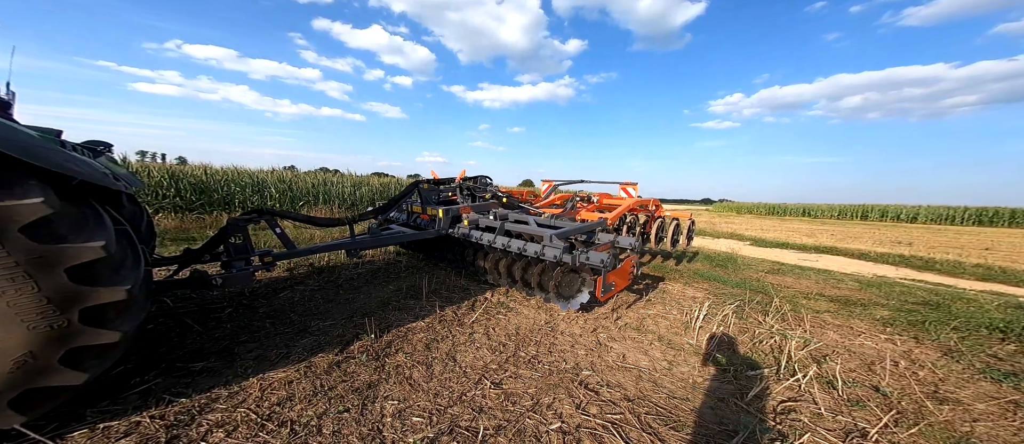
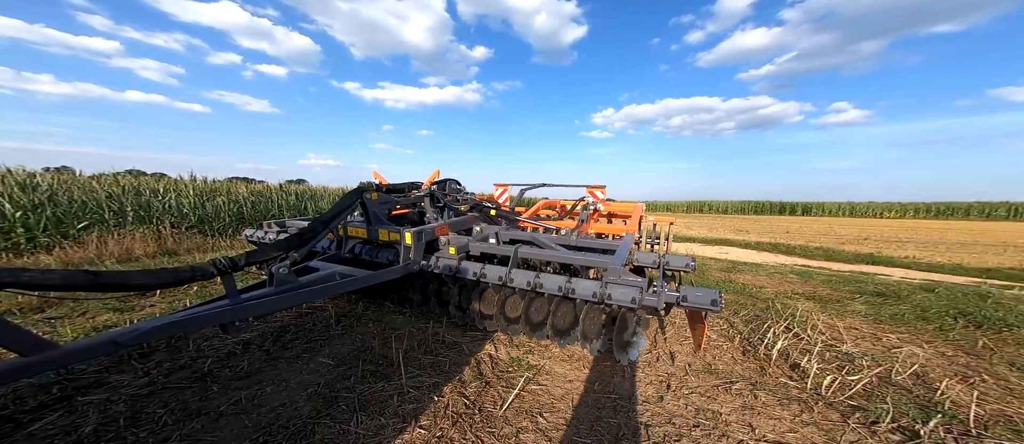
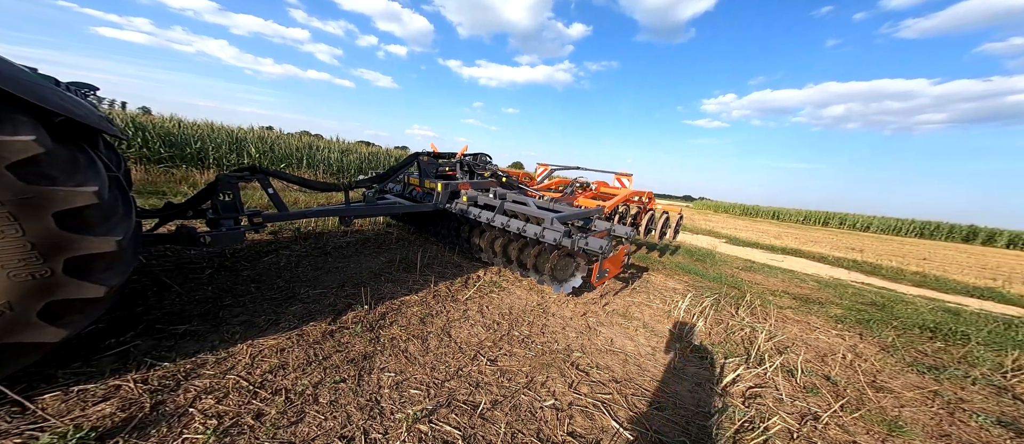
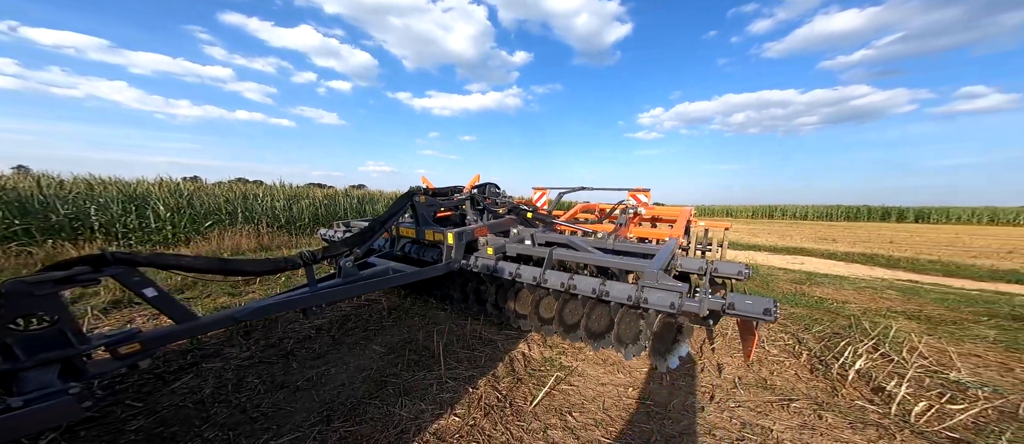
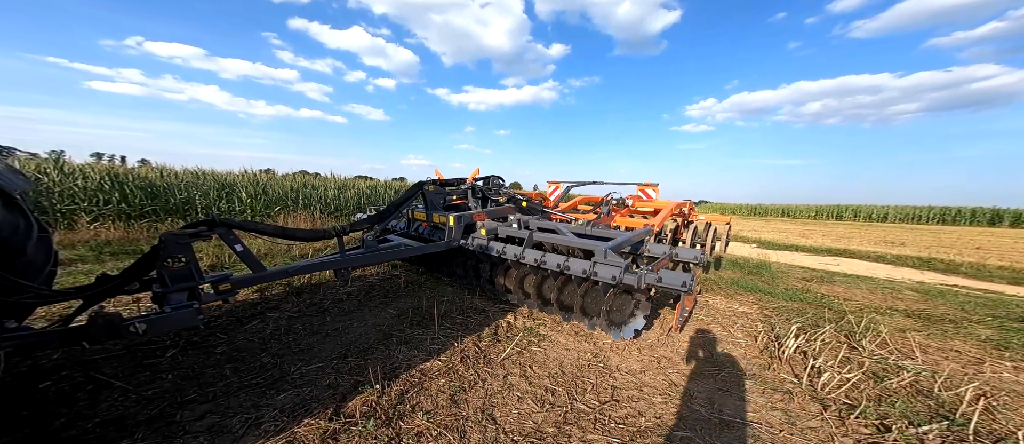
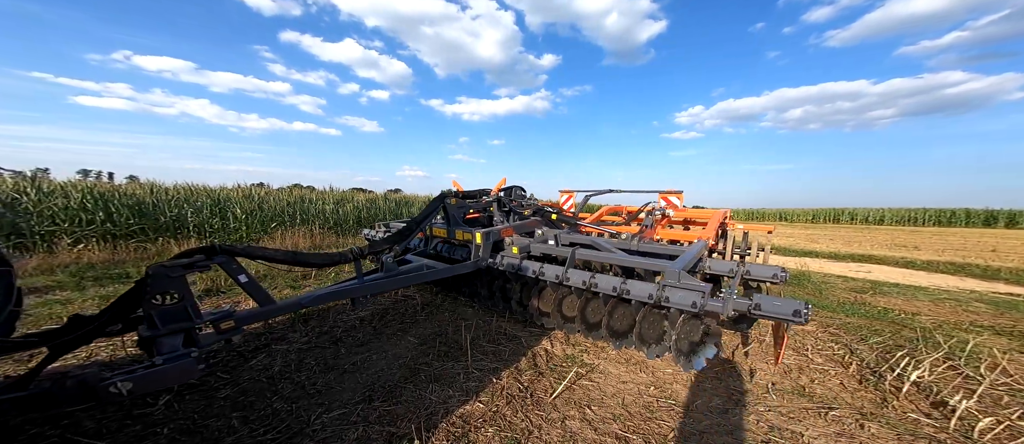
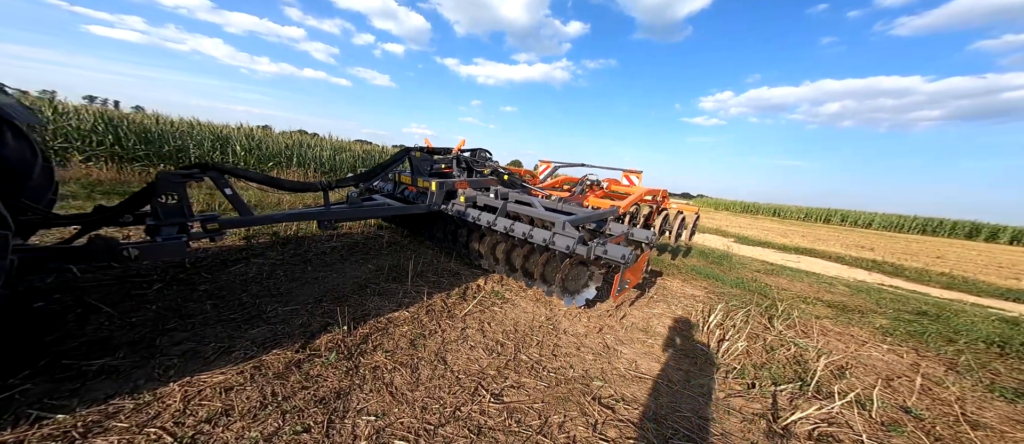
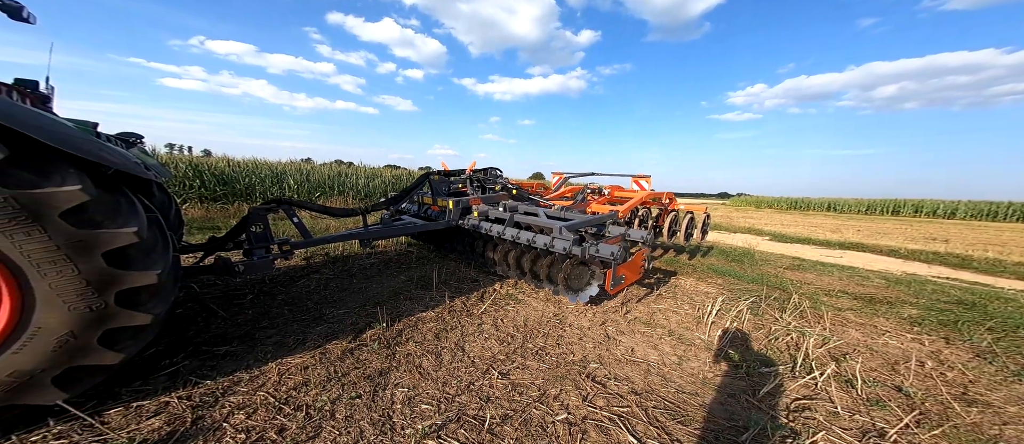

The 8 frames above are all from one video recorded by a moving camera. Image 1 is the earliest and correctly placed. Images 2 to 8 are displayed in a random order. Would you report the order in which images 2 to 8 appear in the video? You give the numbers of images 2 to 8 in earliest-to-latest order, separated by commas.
8, 3, 7, 5, 6, 4, 2
